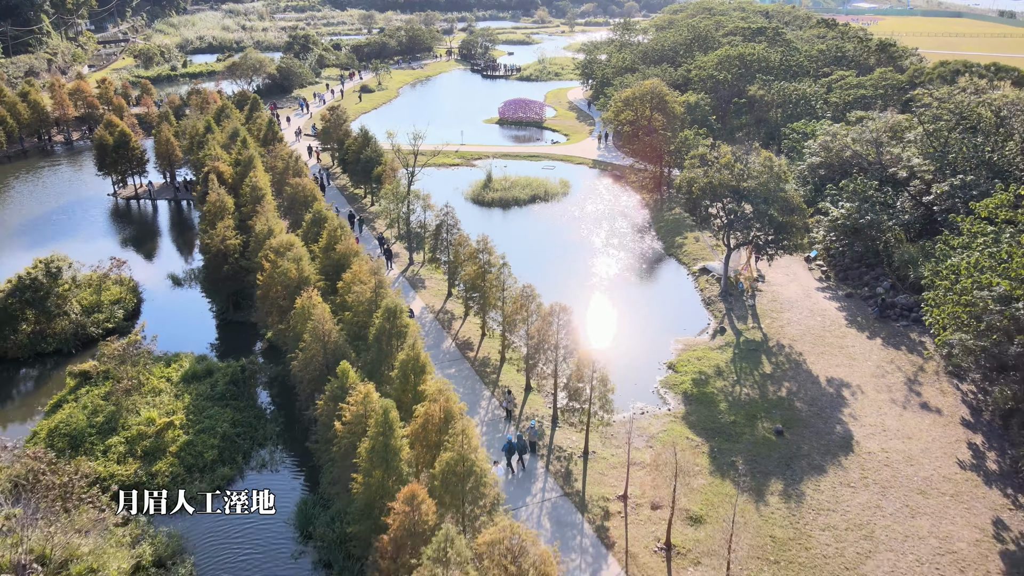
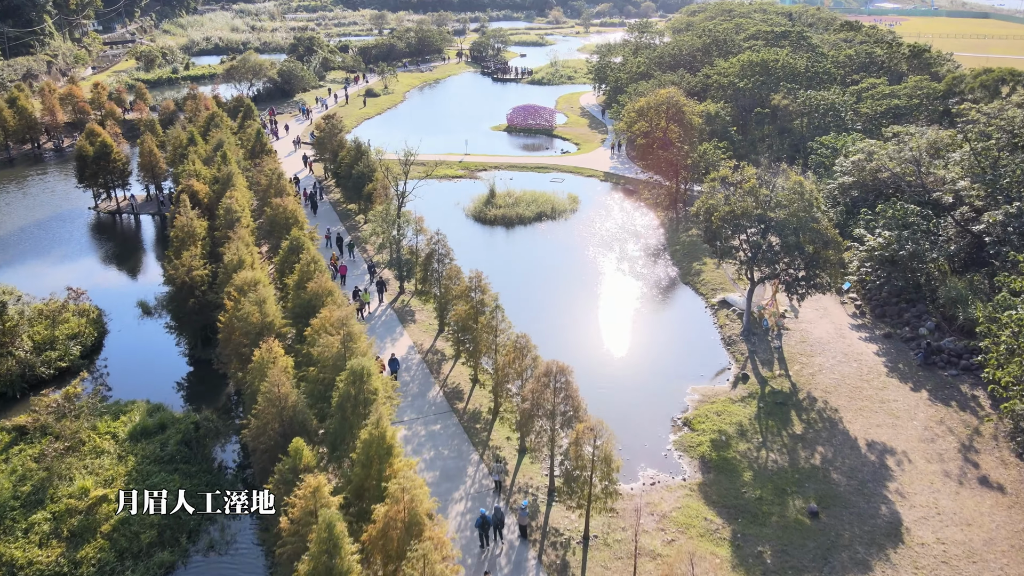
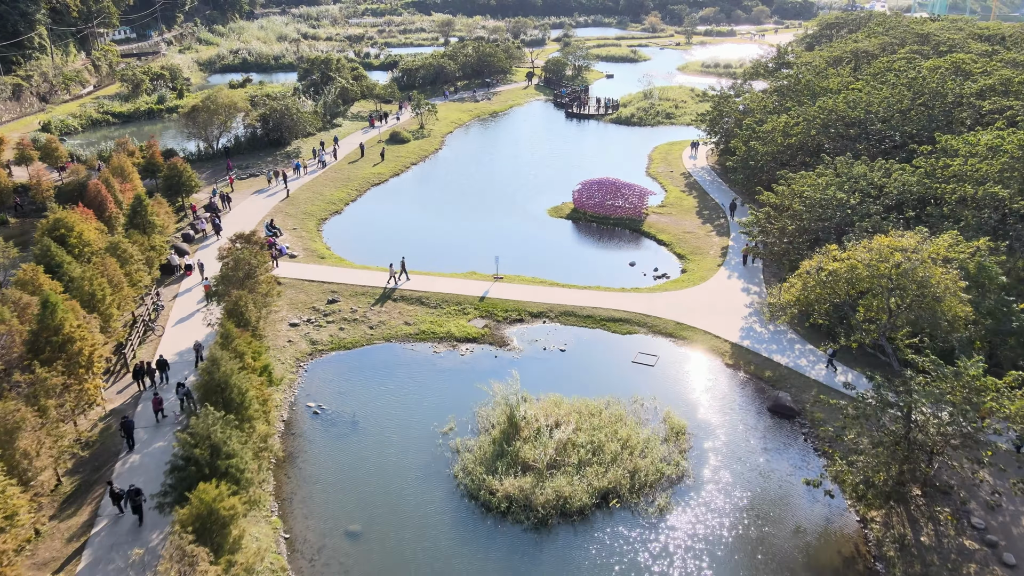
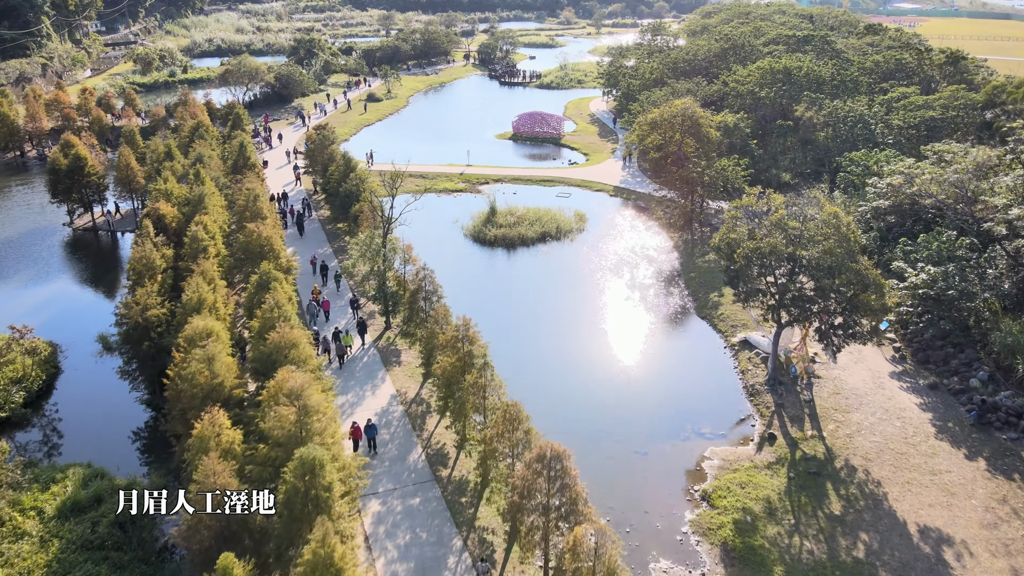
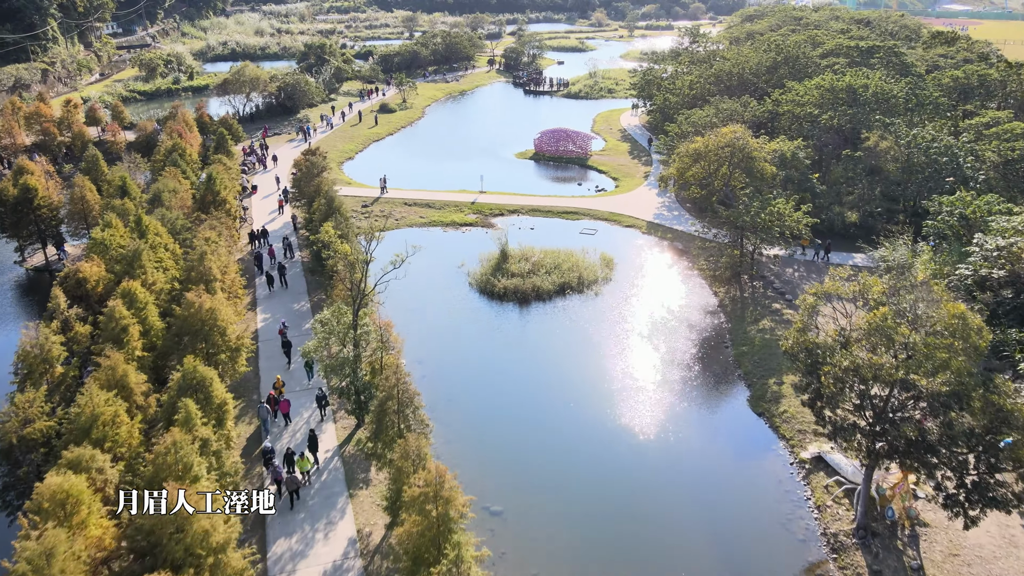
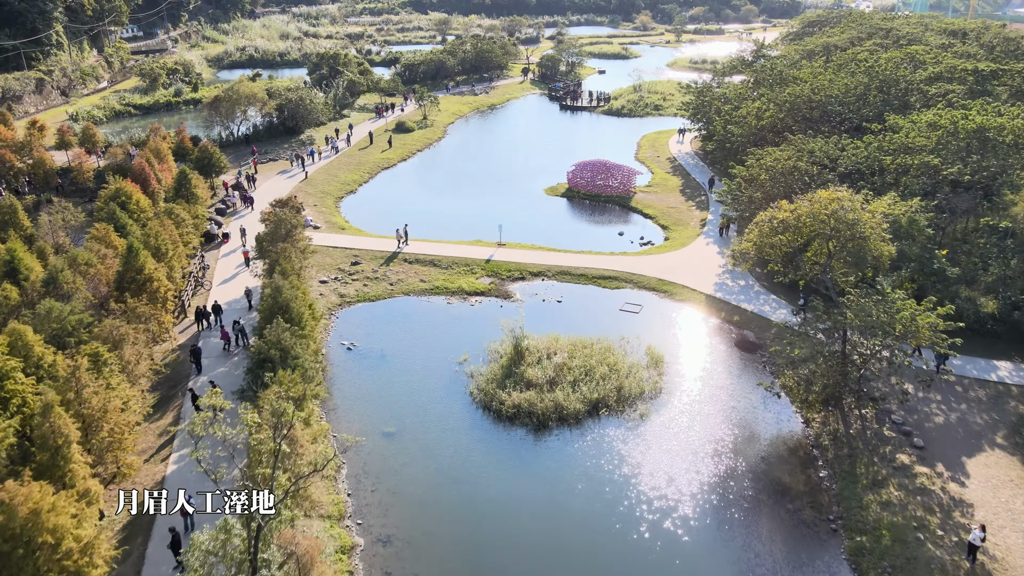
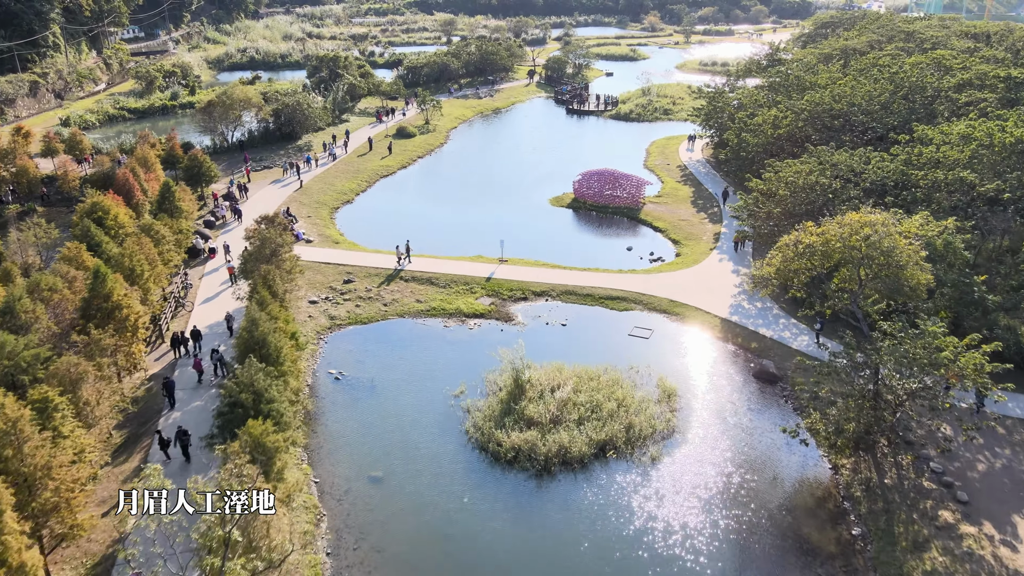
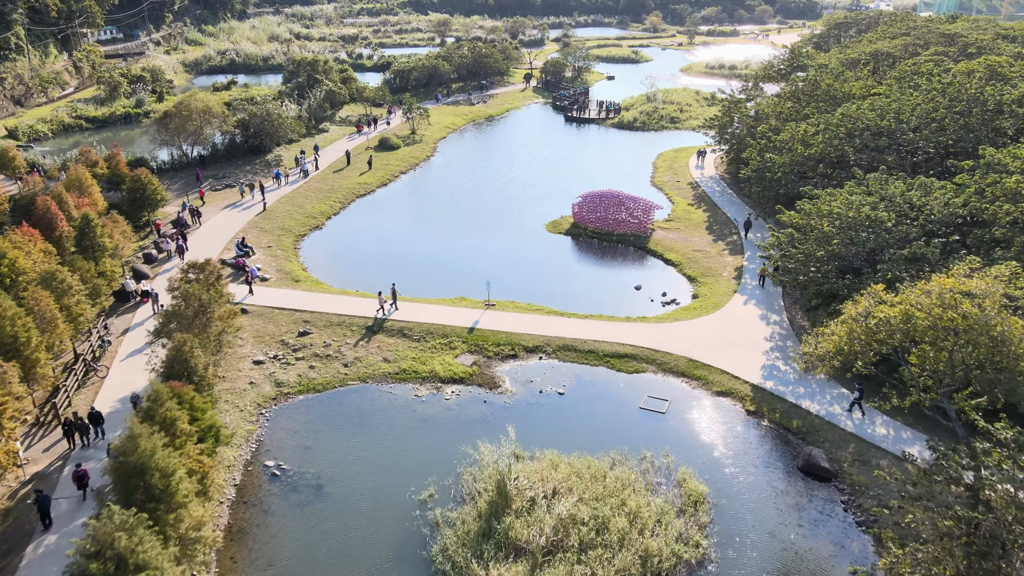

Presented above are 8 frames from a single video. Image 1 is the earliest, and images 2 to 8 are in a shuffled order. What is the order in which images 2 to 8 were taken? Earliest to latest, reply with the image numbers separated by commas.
2, 4, 5, 6, 7, 3, 8
